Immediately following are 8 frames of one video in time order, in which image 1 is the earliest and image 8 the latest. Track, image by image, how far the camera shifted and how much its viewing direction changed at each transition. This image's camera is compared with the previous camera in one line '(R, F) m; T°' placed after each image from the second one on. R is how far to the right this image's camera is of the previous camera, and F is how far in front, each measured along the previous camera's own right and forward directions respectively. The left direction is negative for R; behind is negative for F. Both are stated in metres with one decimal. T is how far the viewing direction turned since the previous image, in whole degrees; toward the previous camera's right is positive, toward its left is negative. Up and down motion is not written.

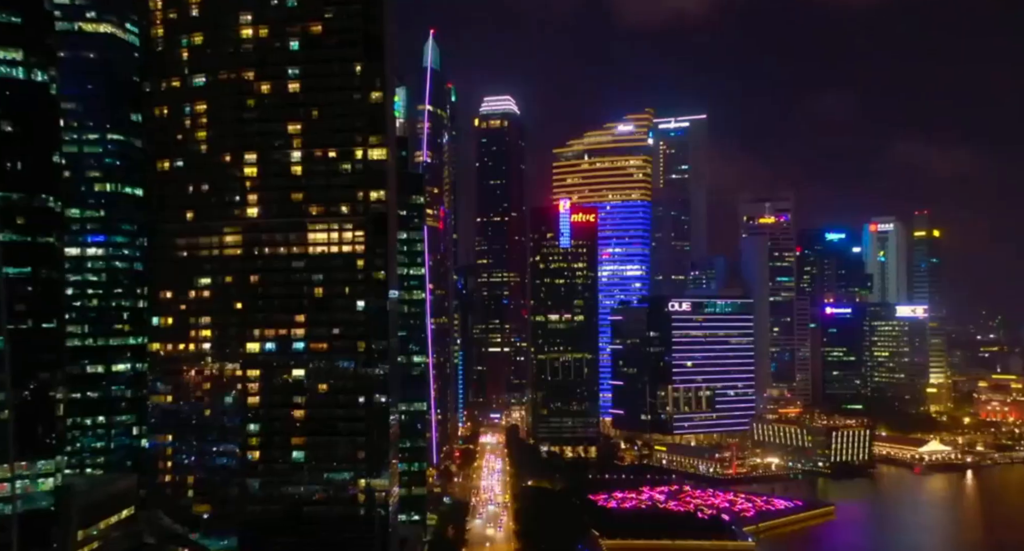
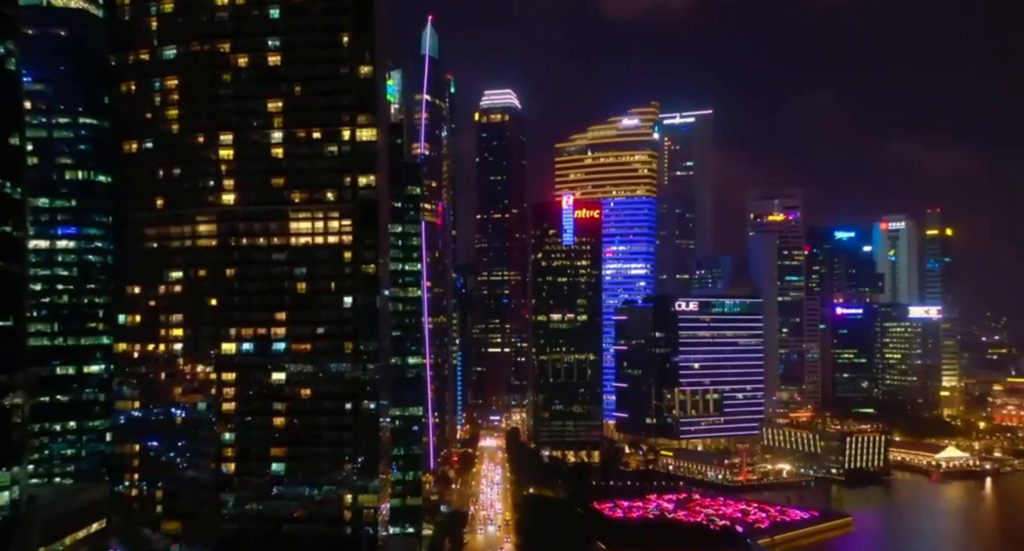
(-0.1, +2.1) m; 0°
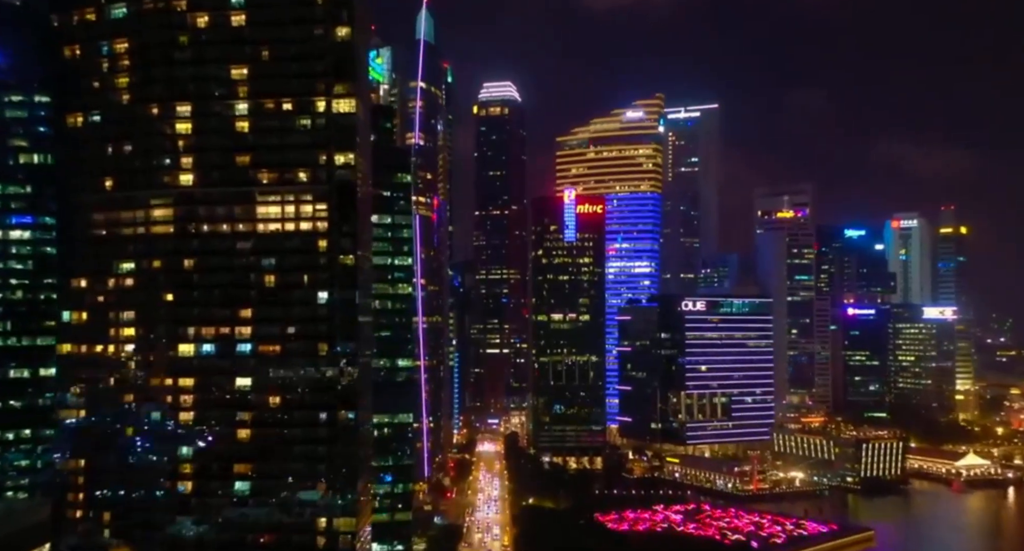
(0.0, +2.5) m; 0°
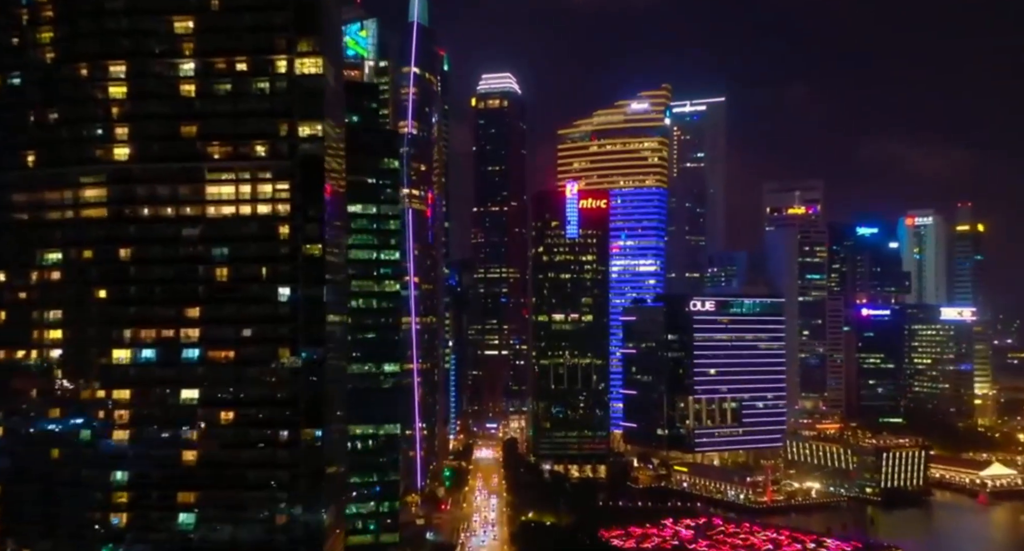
(0.0, +2.7) m; 0°
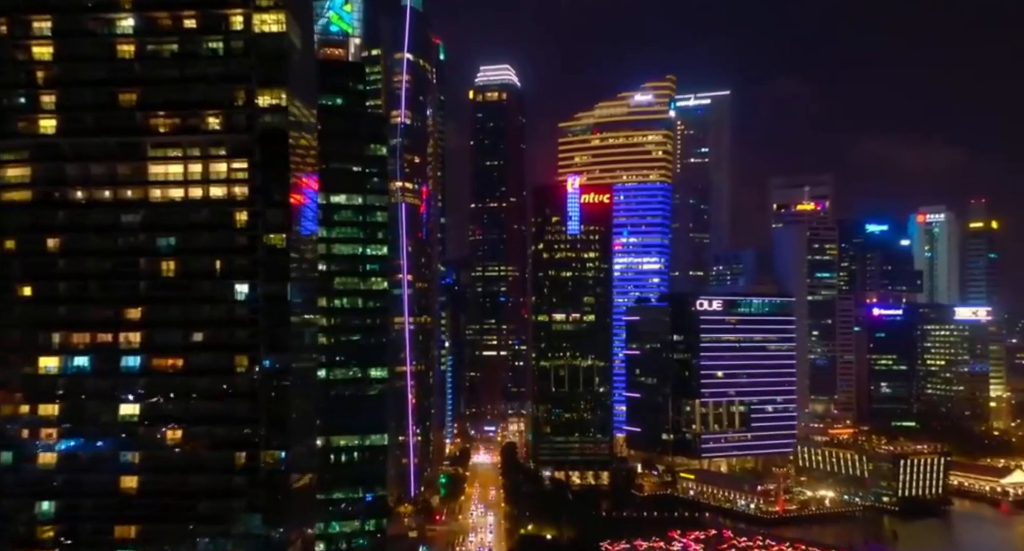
(0.0, +2.2) m; 0°
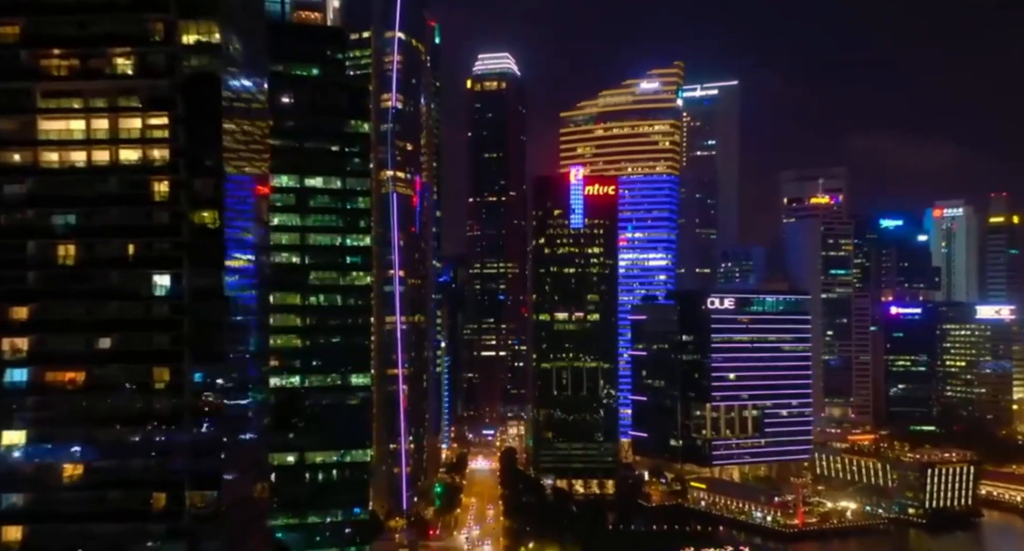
(0.0, +2.8) m; 0°
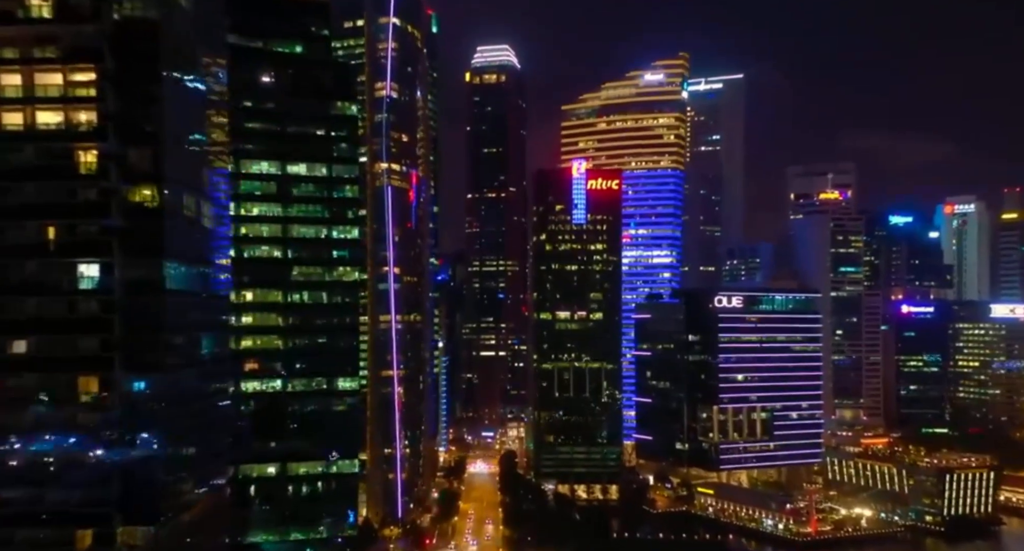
(0.0, +1.7) m; 0°
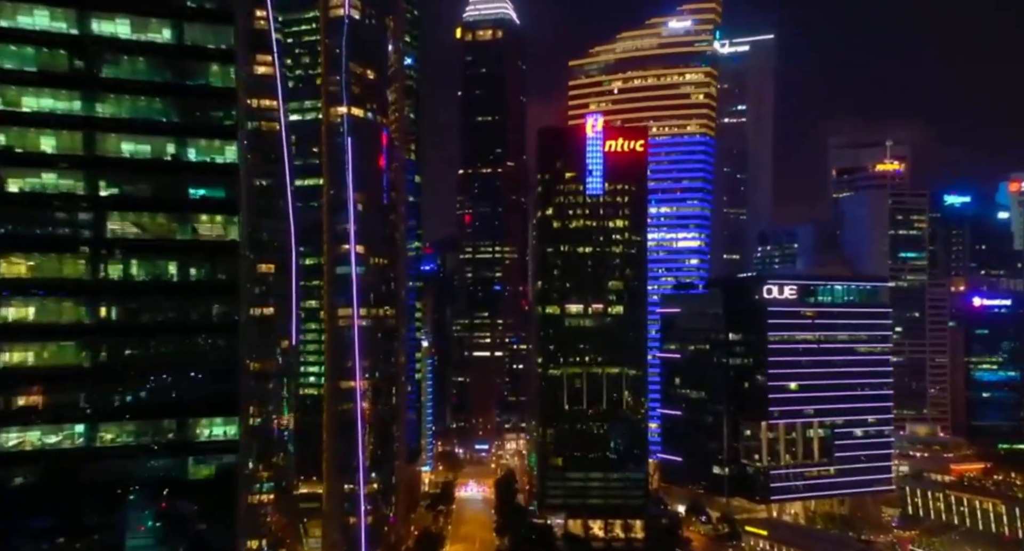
(-0.1, +8.9) m; 0°
